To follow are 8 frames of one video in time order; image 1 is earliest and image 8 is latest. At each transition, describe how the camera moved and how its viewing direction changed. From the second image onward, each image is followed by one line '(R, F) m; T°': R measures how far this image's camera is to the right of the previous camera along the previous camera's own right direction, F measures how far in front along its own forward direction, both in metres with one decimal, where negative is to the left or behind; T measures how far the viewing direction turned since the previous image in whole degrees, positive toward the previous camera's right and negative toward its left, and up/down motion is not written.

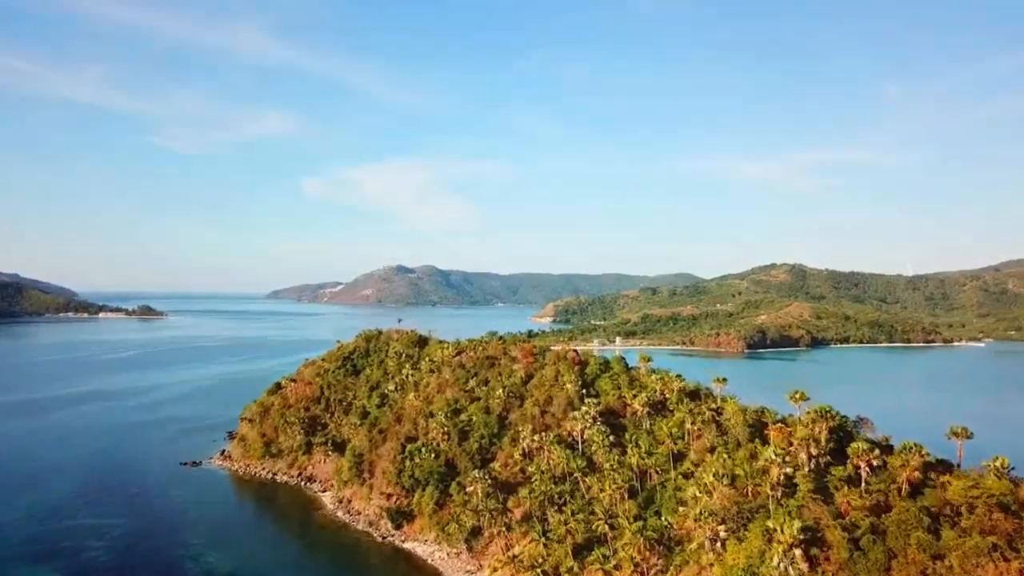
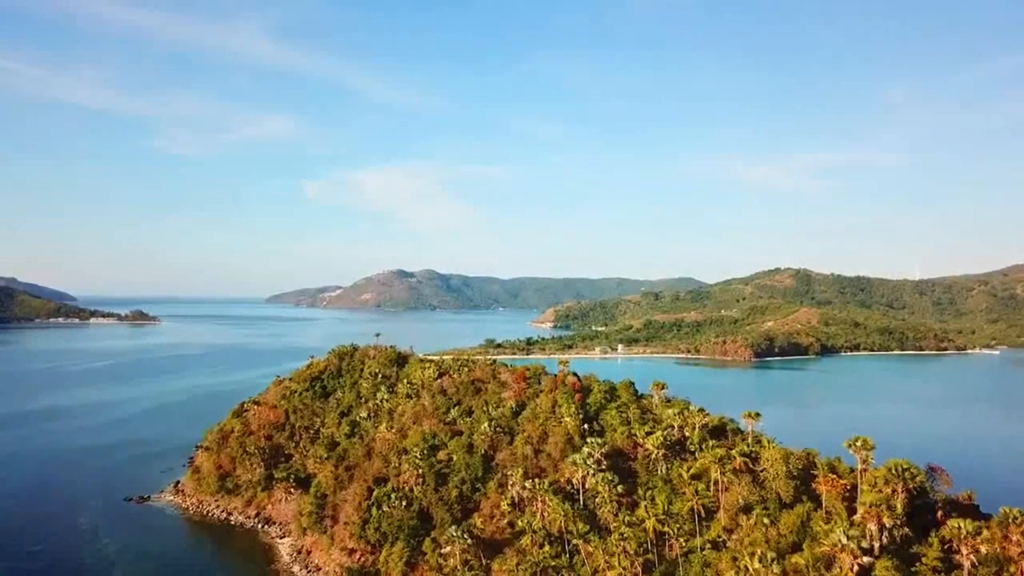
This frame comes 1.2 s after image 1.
(+0.3, +3.9) m; 0°
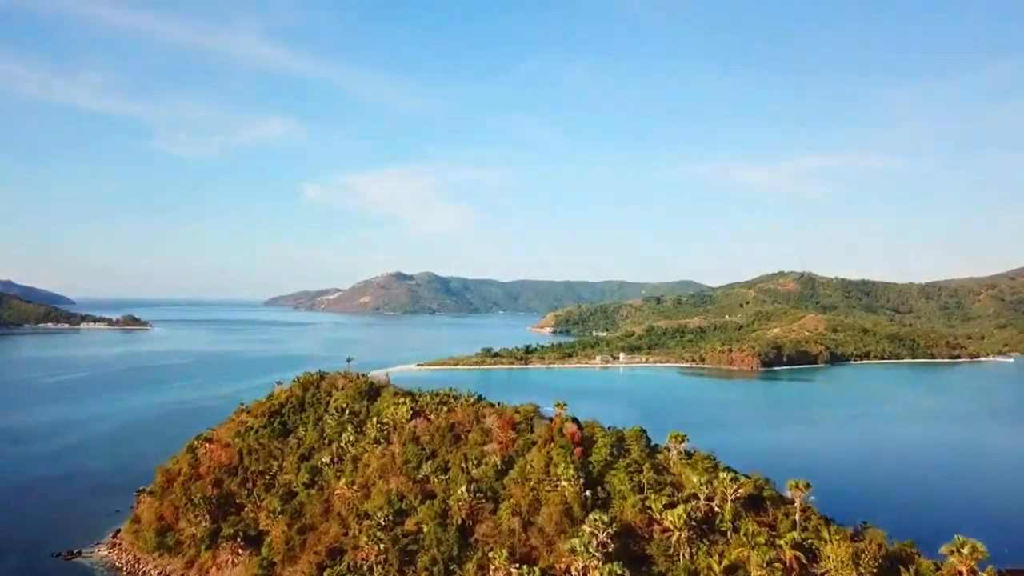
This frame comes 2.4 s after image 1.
(+0.3, +3.9) m; 0°
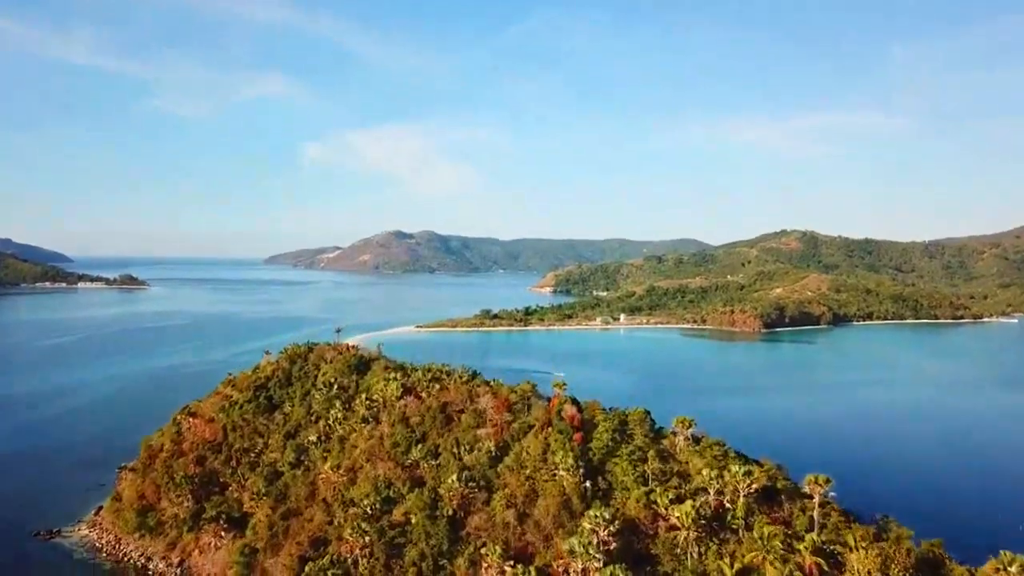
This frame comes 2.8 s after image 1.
(+0.1, +1.4) m; 0°
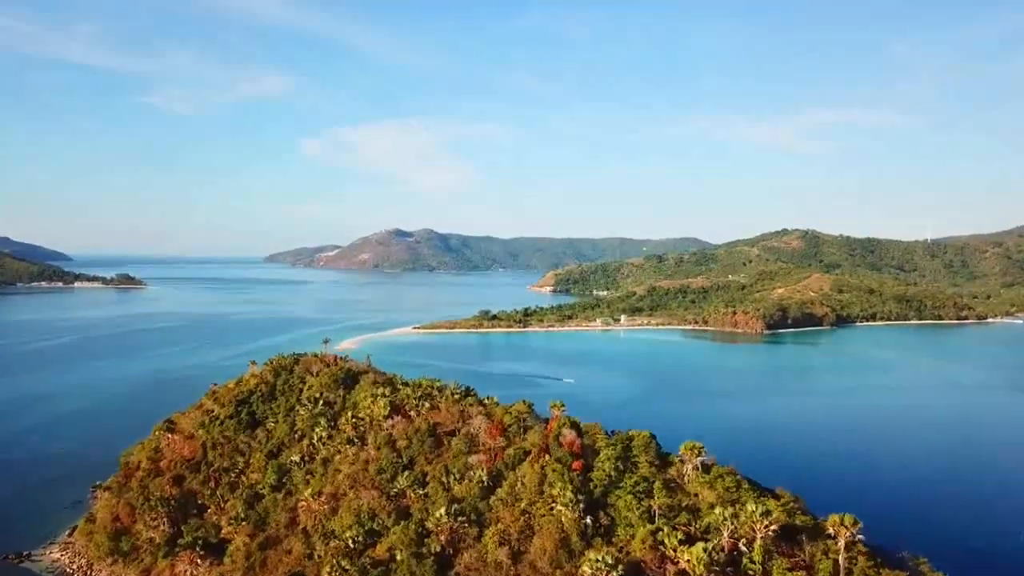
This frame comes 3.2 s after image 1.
(+0.1, +1.3) m; 0°
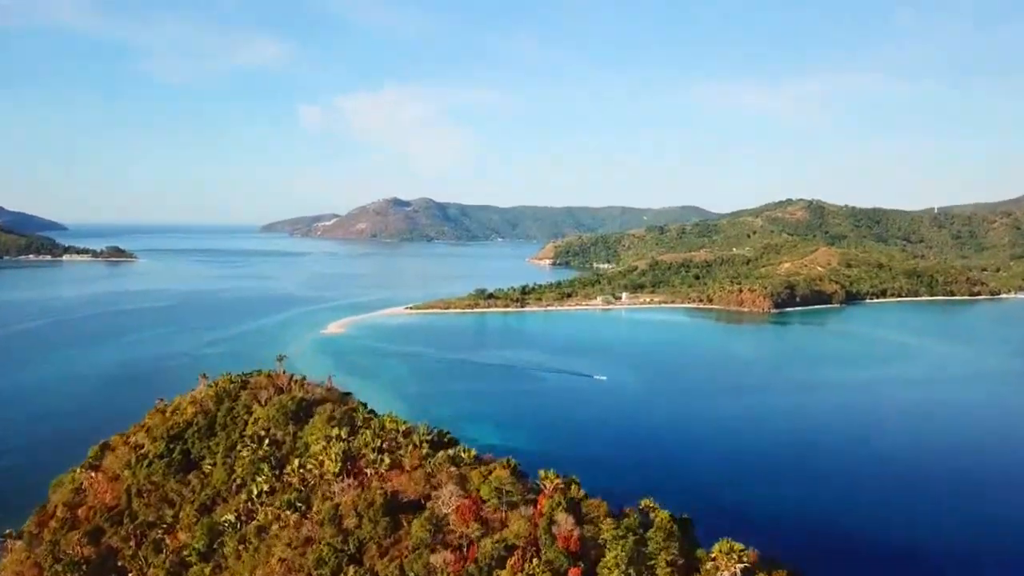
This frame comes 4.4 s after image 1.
(+0.3, +3.9) m; 0°
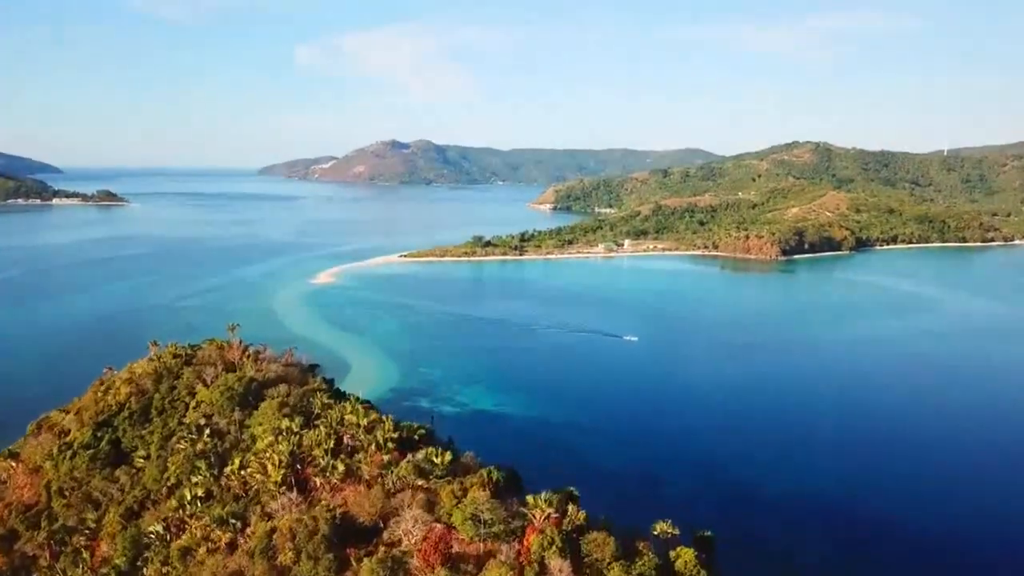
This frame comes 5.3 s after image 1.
(+0.3, +3.1) m; 0°
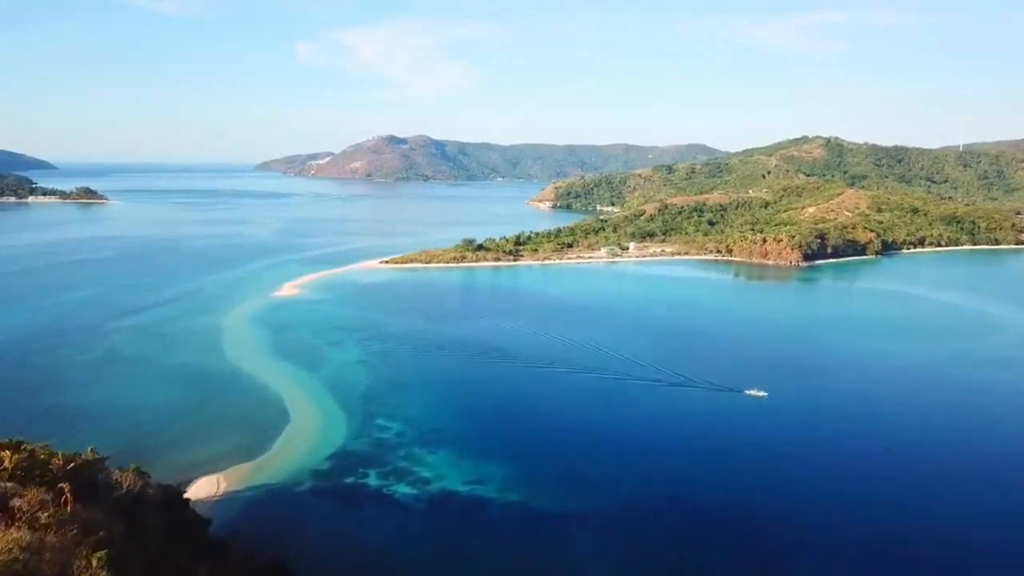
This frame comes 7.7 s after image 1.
(+0.7, +7.9) m; 0°
